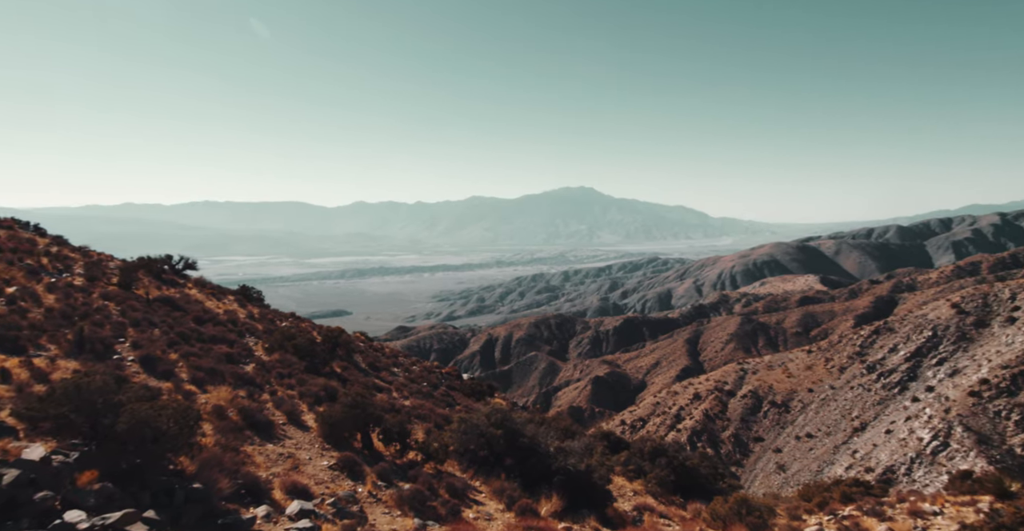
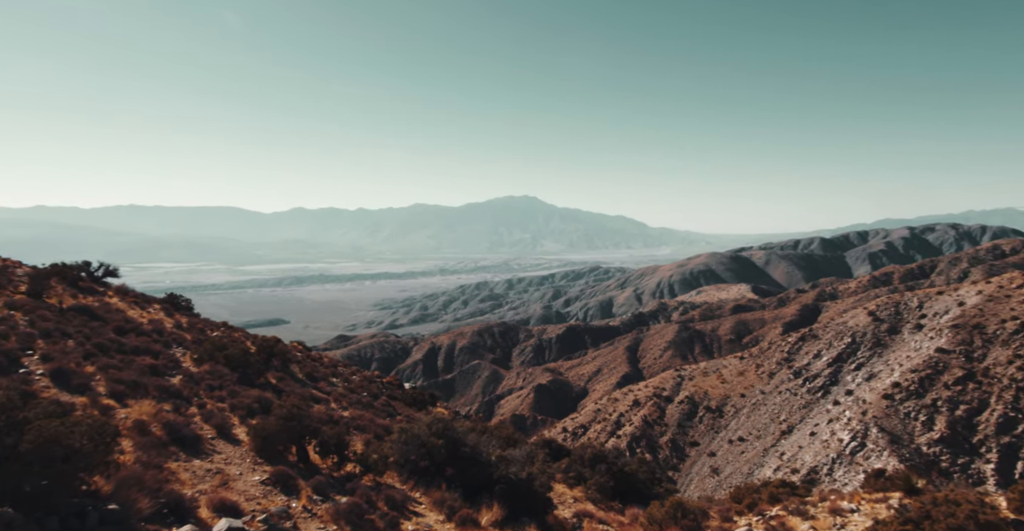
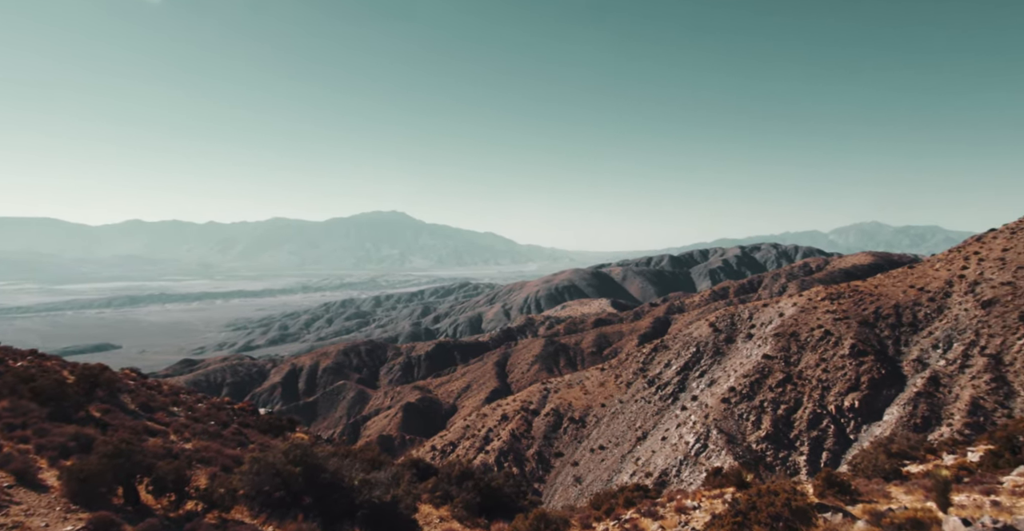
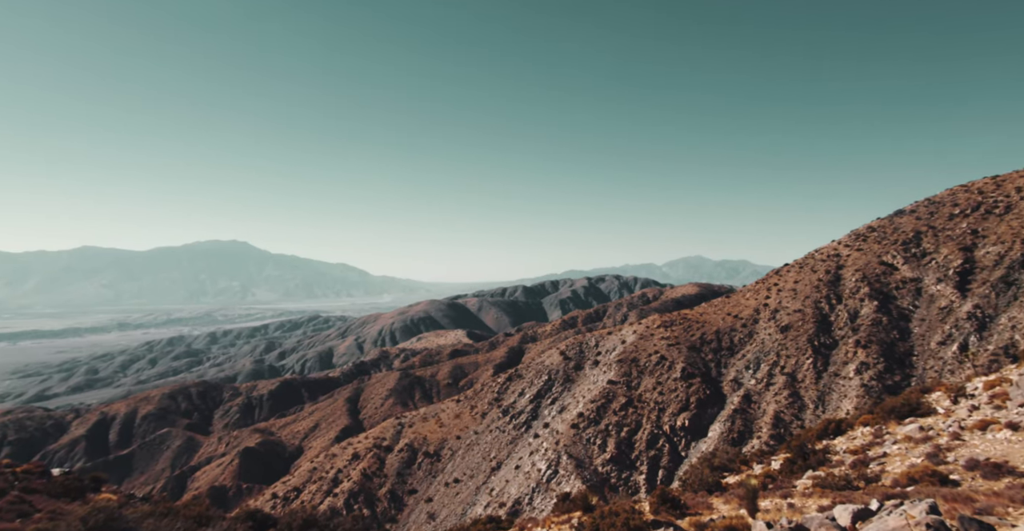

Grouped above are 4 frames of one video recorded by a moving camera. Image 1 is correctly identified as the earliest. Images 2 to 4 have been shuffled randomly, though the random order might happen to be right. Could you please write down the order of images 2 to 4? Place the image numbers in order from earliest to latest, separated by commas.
2, 3, 4
